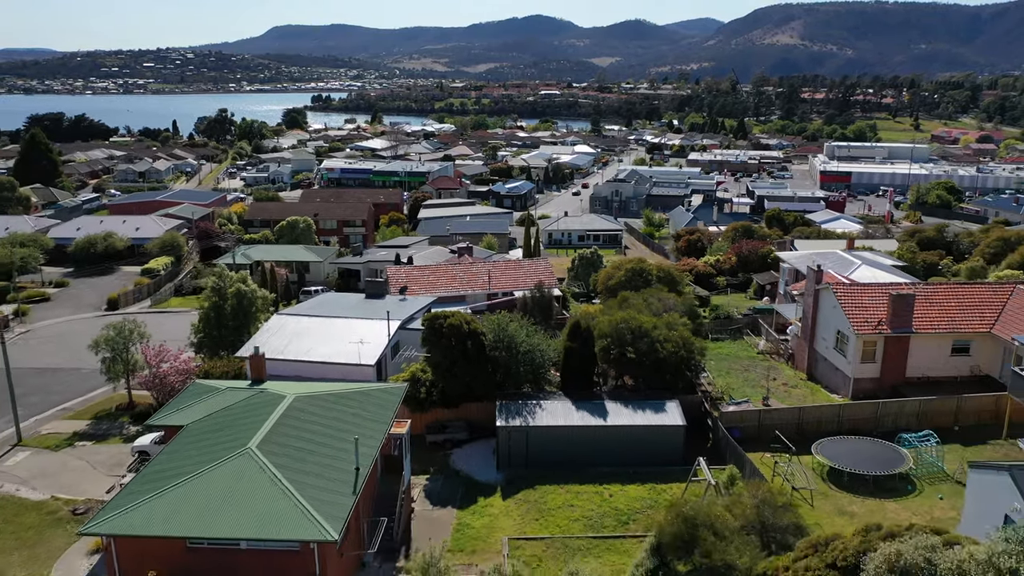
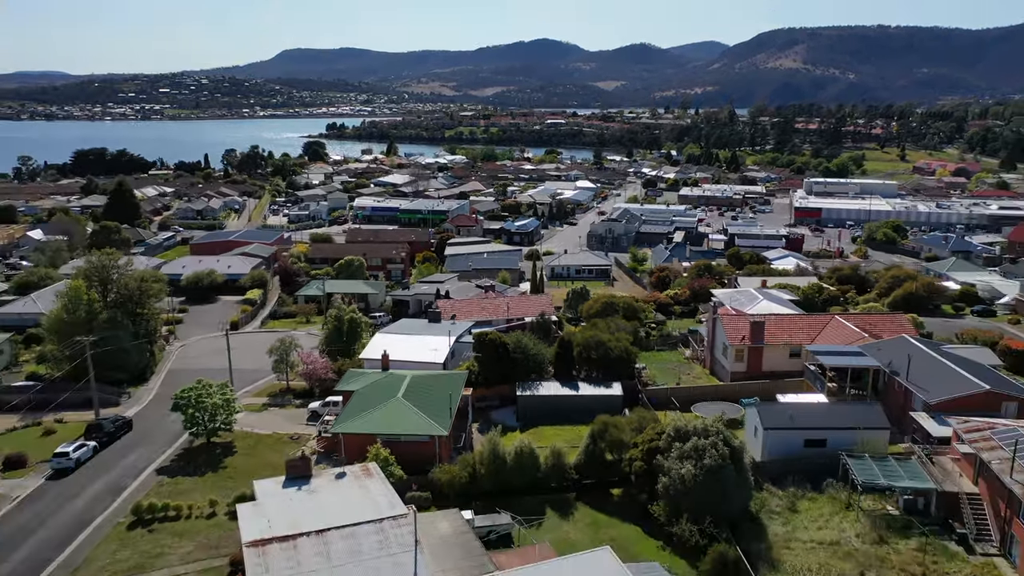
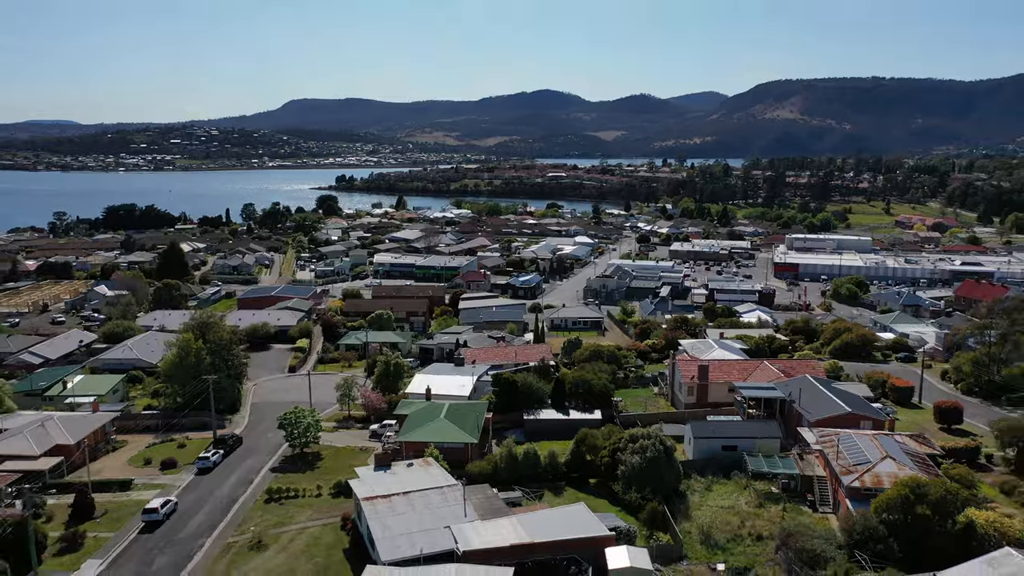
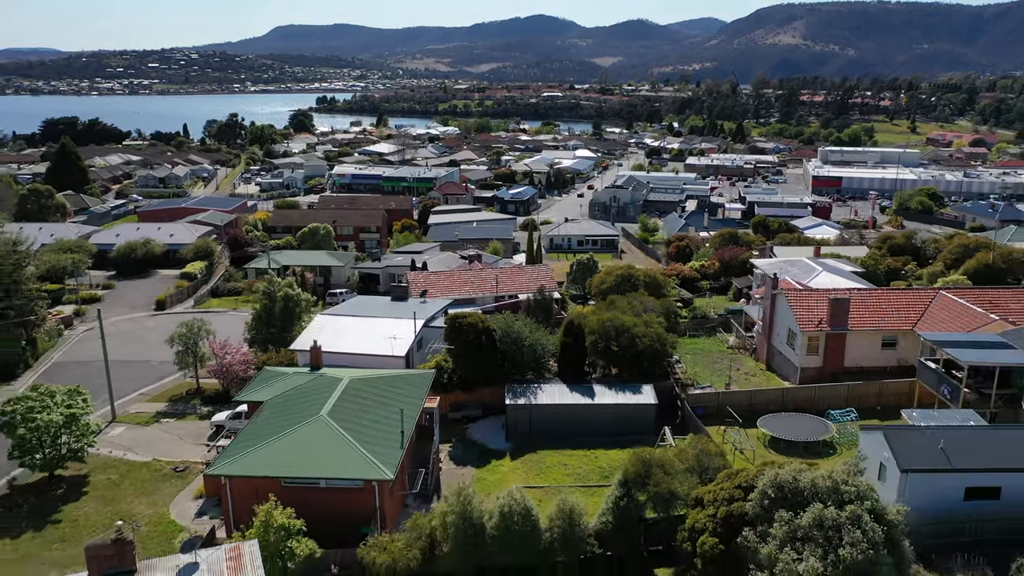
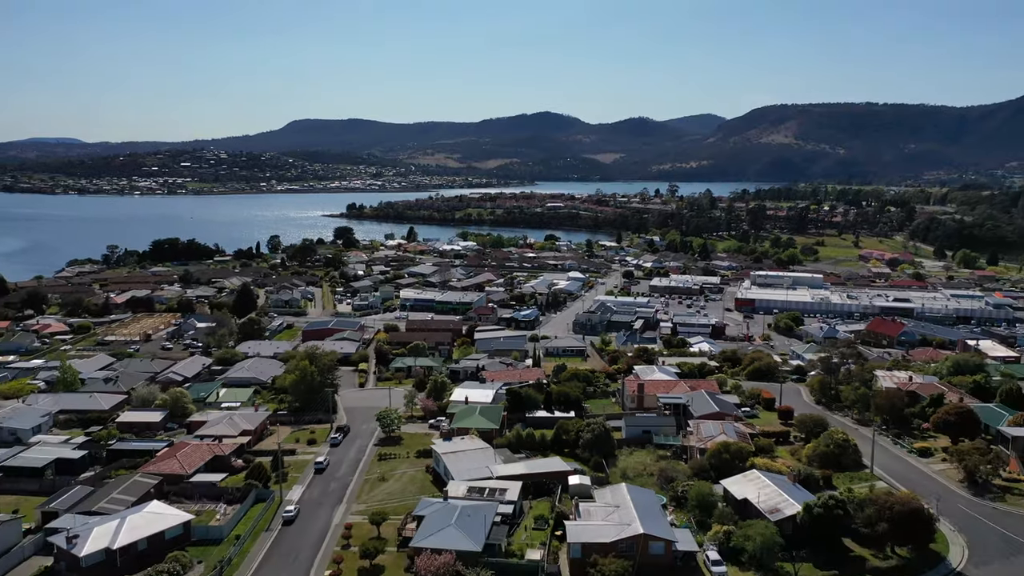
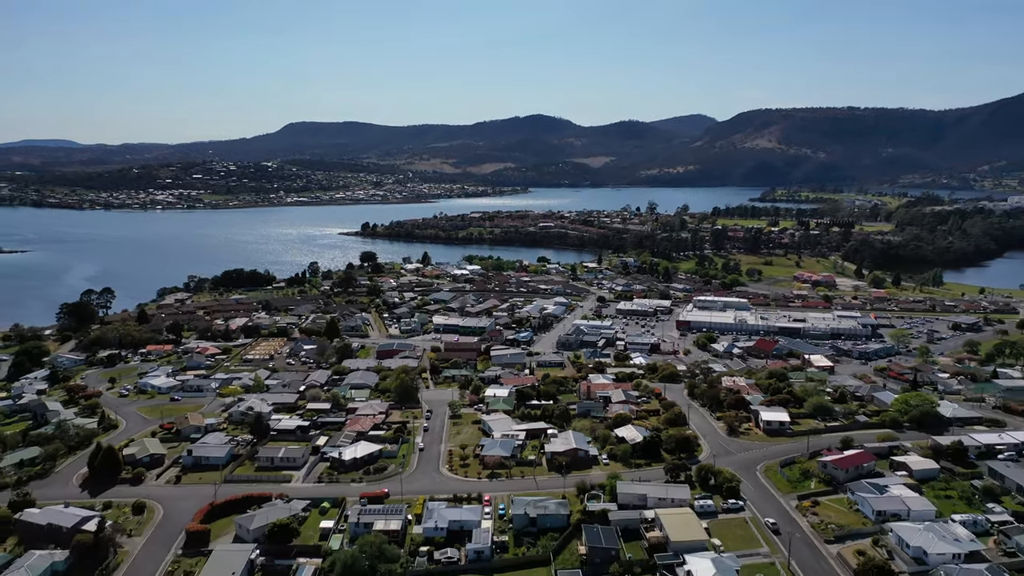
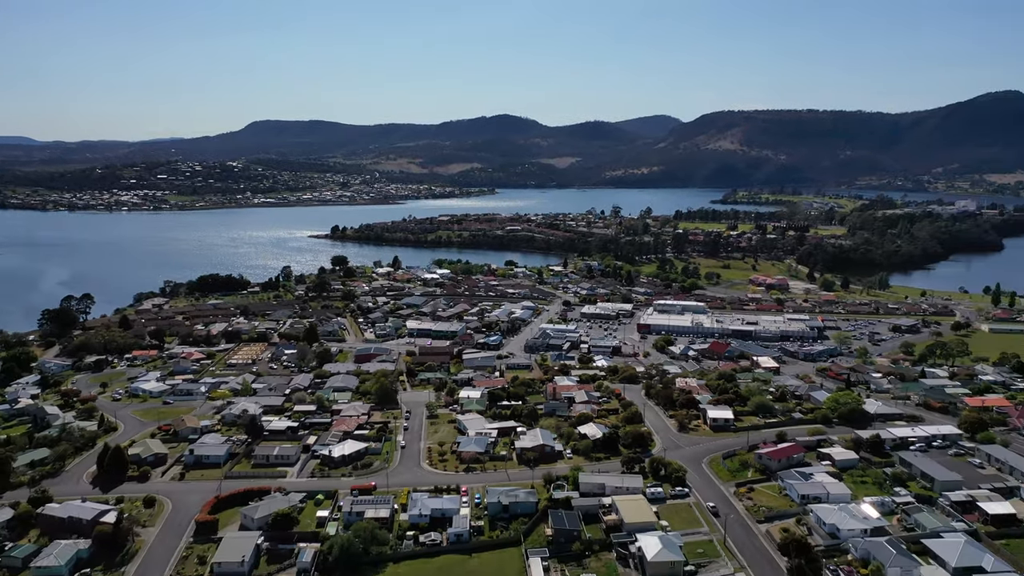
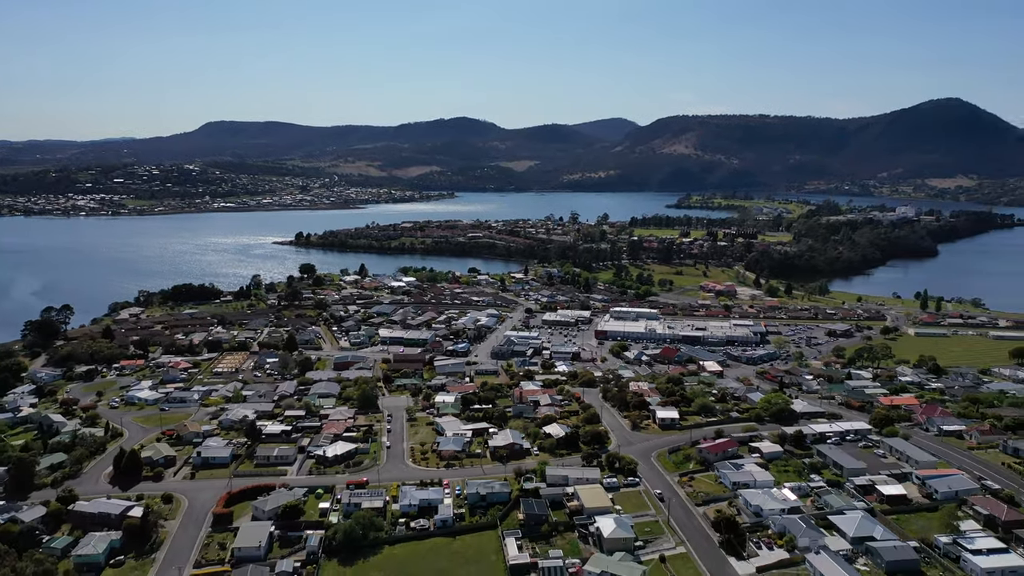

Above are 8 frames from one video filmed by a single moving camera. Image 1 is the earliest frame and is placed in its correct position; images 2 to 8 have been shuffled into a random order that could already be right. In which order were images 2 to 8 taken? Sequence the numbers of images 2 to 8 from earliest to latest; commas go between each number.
4, 2, 3, 5, 6, 7, 8
